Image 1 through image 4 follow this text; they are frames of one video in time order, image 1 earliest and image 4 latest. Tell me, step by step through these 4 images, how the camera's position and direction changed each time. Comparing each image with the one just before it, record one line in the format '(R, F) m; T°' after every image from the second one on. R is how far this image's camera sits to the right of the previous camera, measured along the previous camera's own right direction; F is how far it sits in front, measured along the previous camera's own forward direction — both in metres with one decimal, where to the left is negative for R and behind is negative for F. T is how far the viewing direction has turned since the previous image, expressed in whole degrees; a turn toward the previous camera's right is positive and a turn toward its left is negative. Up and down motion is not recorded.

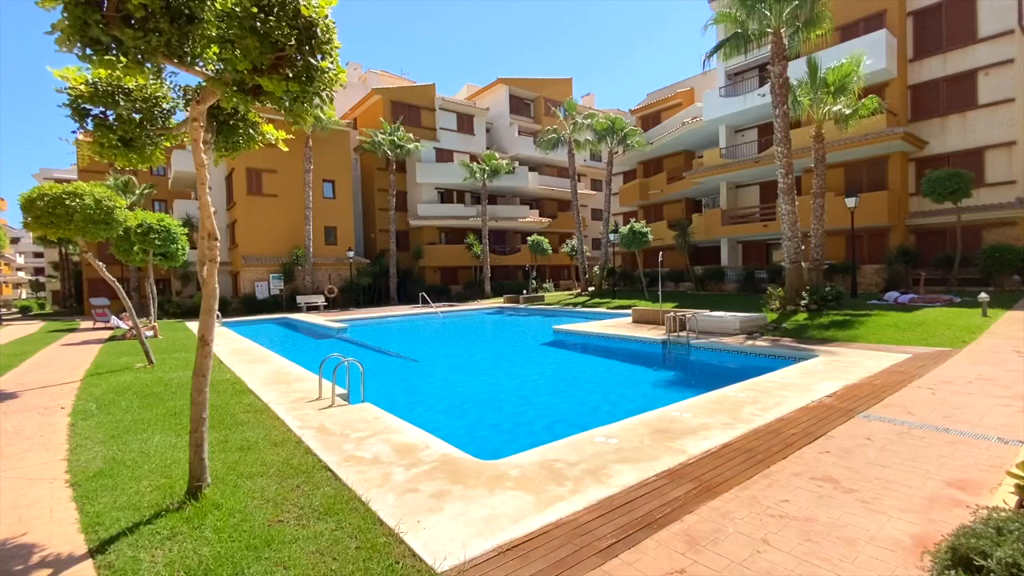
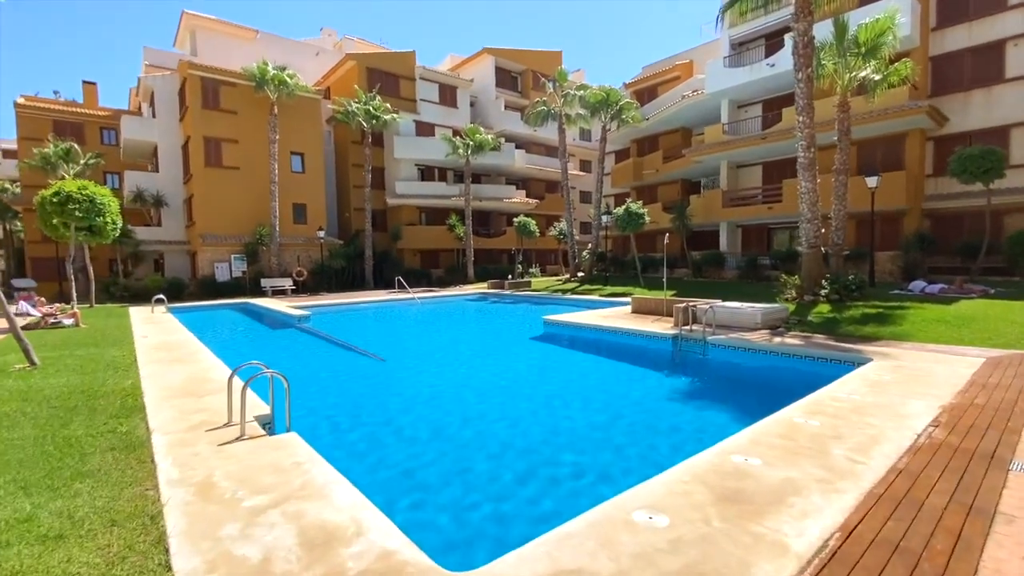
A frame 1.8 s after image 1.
(0.0, +2.1) m; +2°
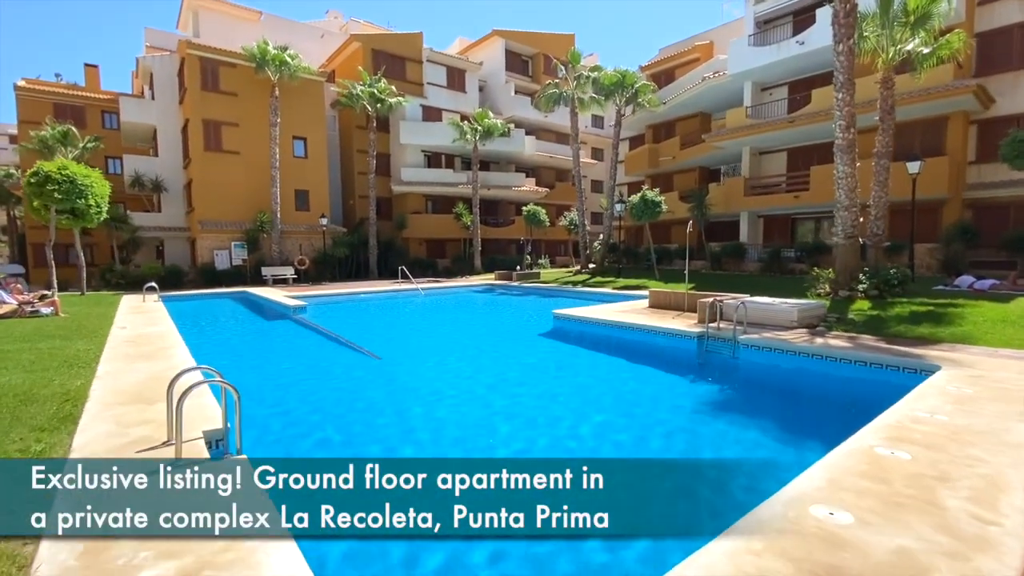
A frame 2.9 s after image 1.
(0.0, +1.1) m; -1°
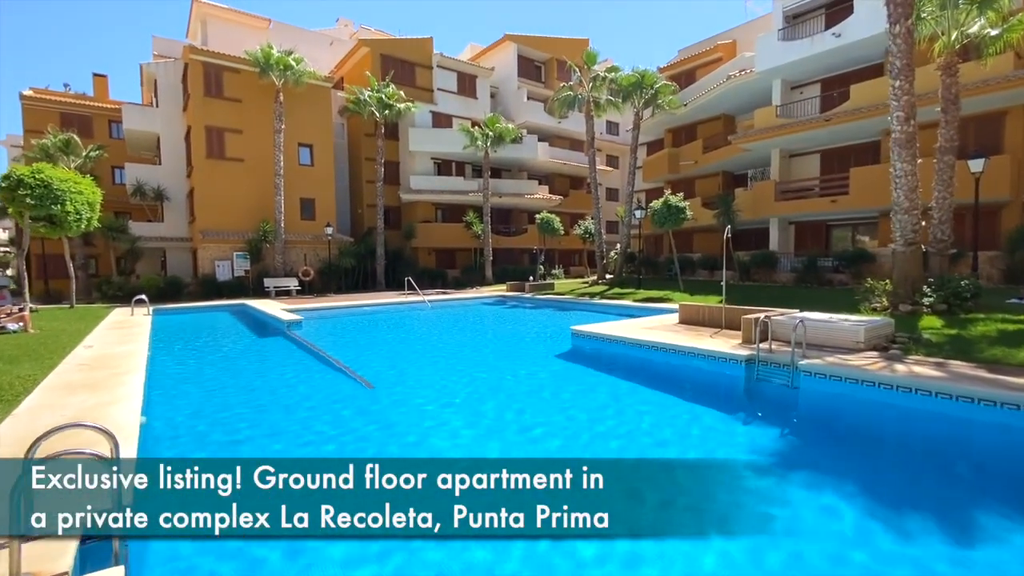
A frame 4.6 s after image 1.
(0.0, +1.4) m; -1°
